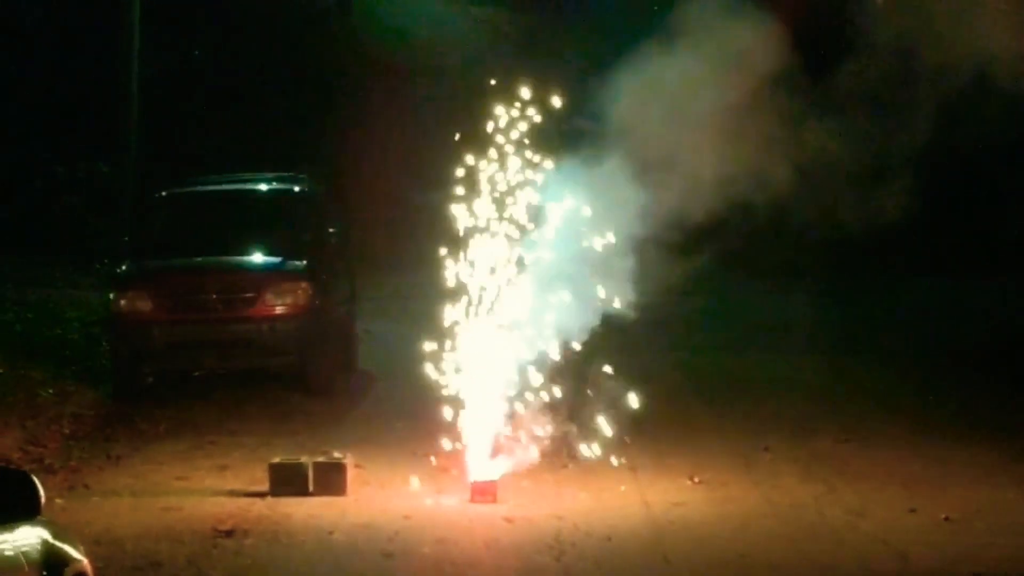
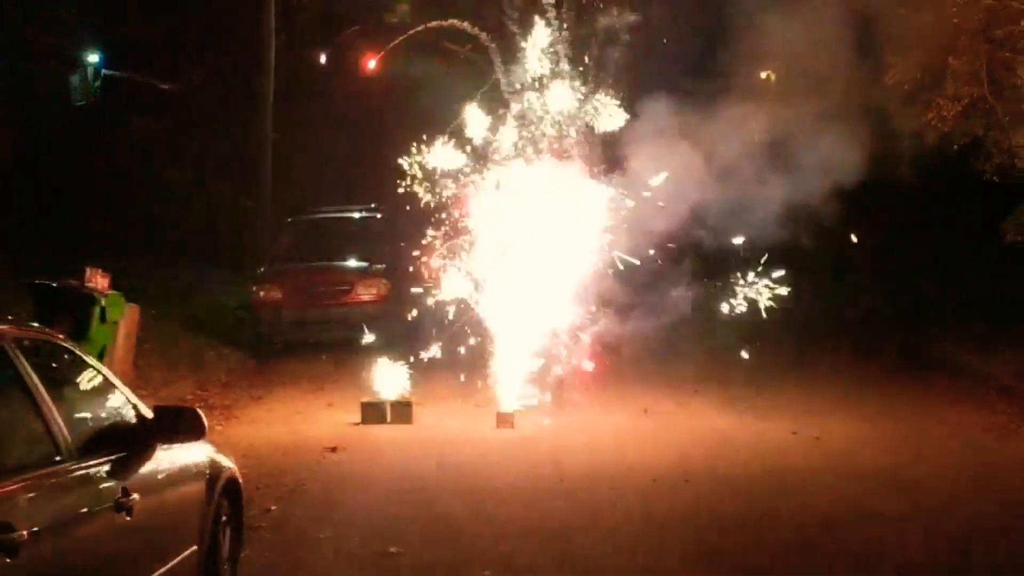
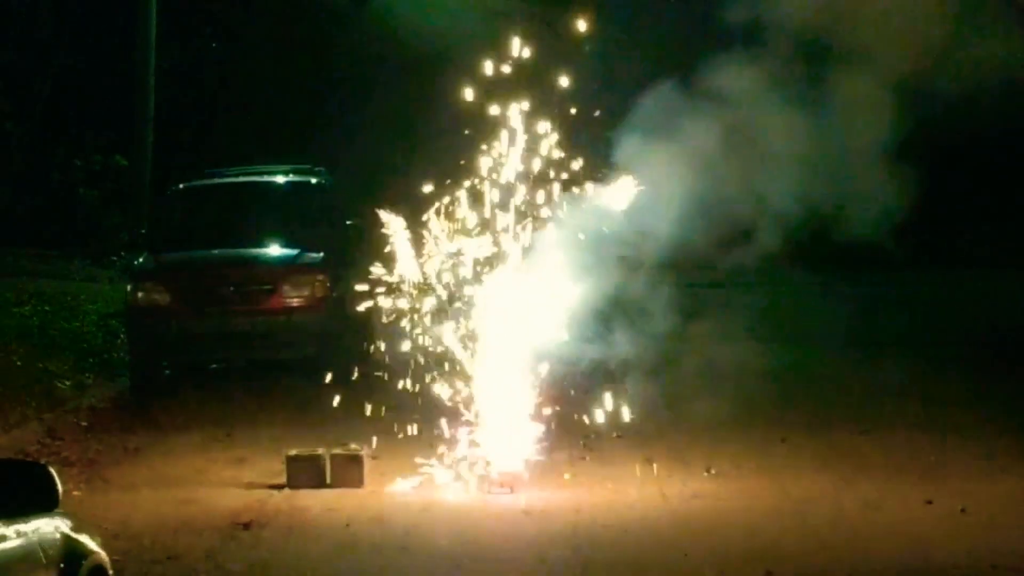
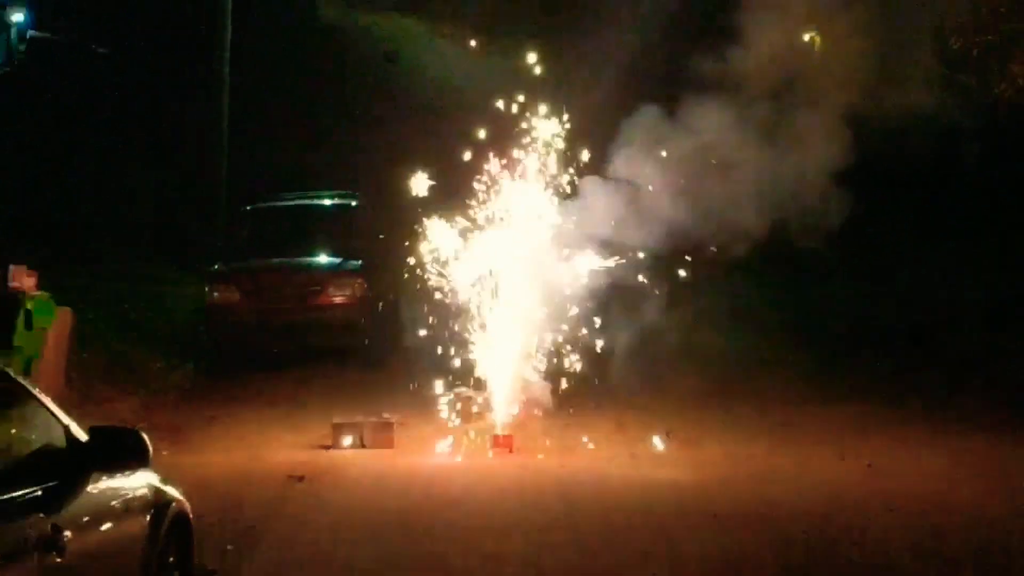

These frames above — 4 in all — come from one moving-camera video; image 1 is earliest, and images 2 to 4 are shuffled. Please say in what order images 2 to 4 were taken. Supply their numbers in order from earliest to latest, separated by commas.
3, 4, 2
